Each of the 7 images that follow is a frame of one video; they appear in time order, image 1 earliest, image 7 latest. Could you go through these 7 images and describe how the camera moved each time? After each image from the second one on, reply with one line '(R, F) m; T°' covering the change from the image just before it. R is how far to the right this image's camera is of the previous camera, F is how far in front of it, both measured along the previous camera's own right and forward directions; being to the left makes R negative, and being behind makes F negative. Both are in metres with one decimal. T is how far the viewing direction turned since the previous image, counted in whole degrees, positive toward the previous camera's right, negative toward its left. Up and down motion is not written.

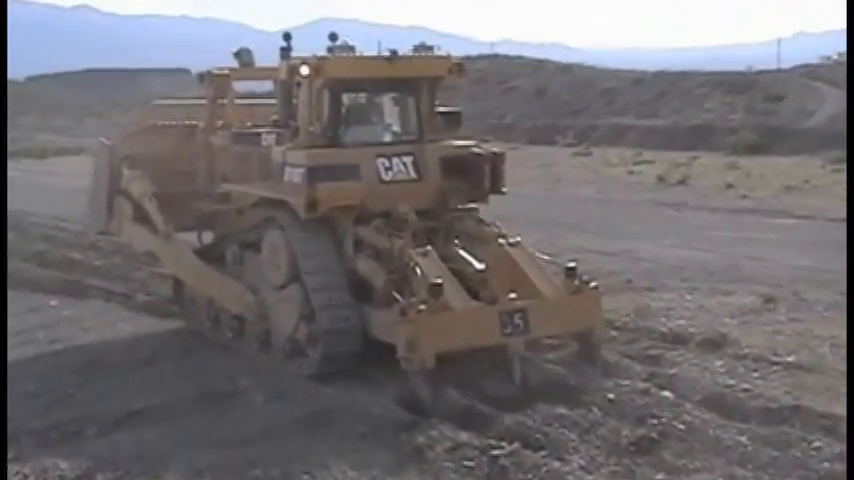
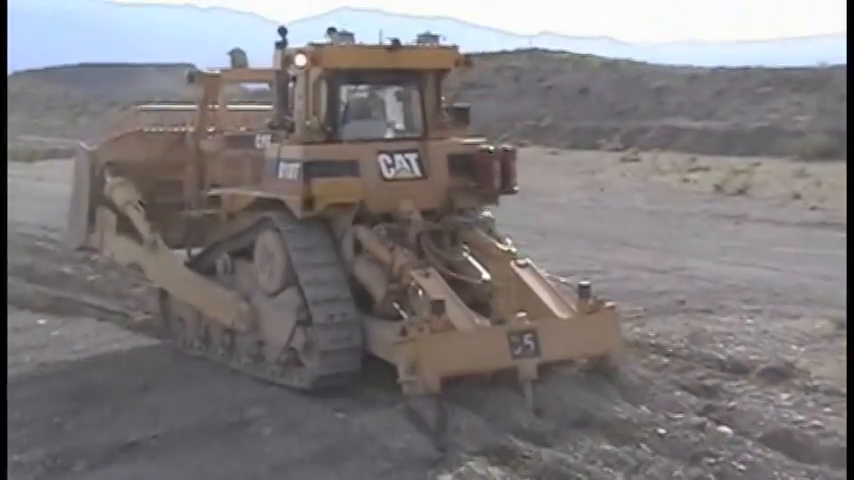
(+0.2, +1.9) m; -2°
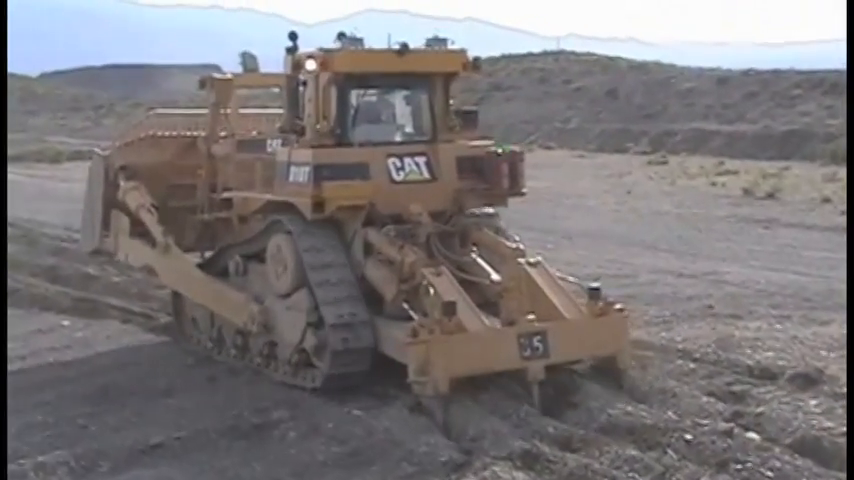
(+0.1, +0.1) m; -1°
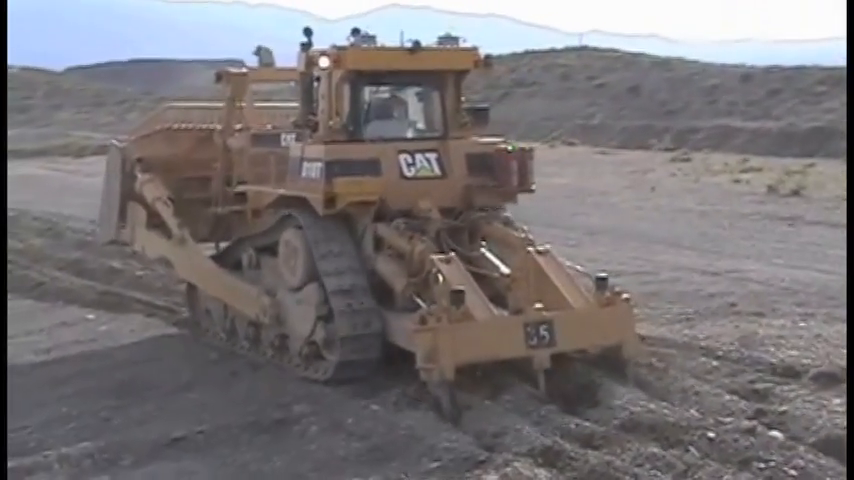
(0.0, 0.0) m; -1°
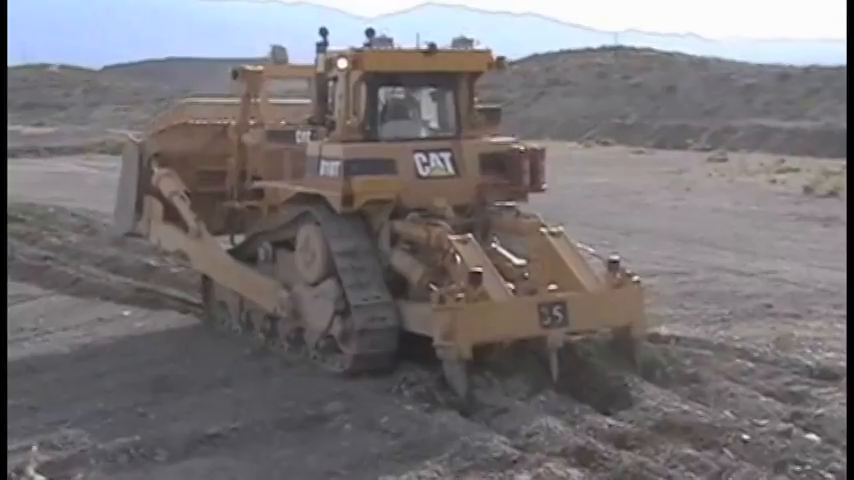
(0.0, 0.0) m; -1°
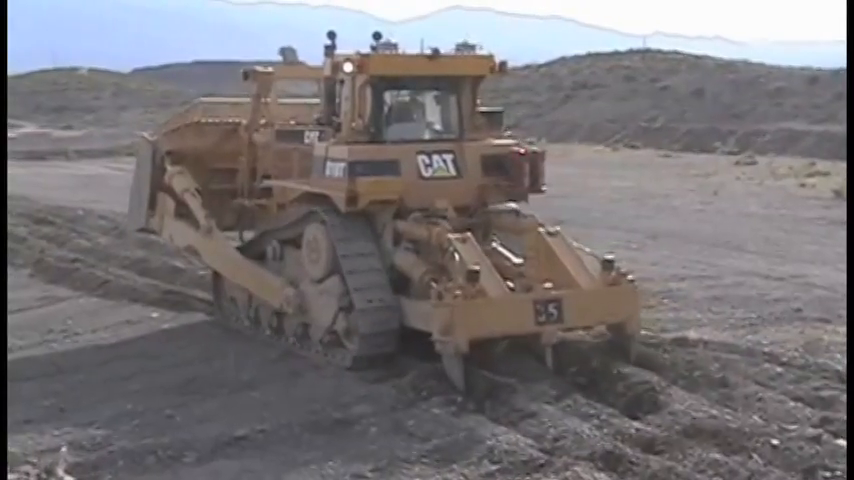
(0.0, 0.0) m; -1°
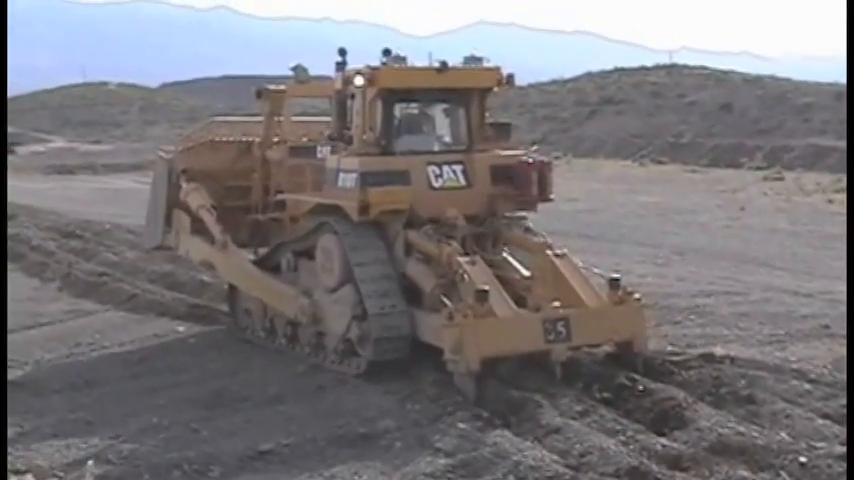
(0.0, 0.0) m; -1°
